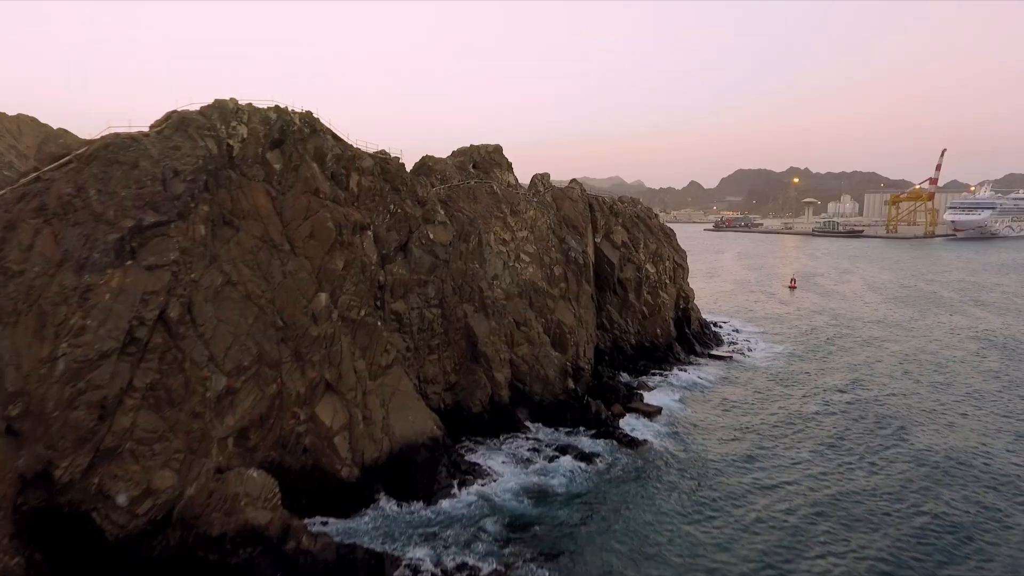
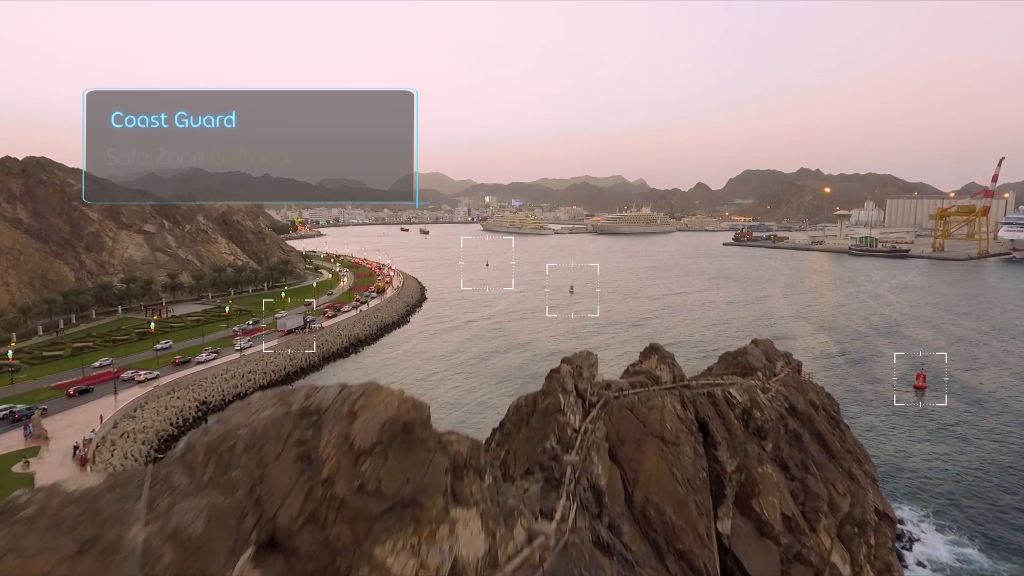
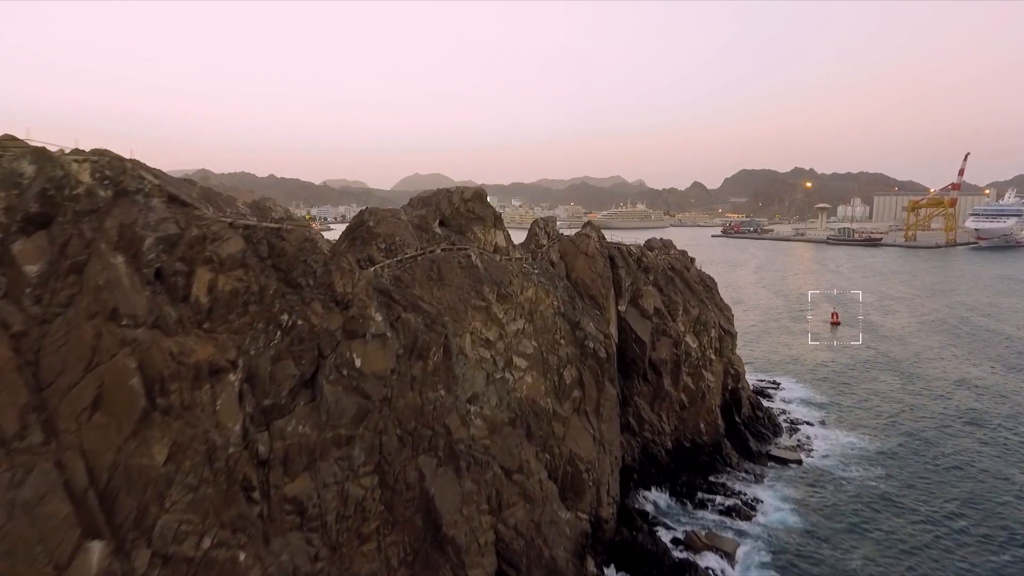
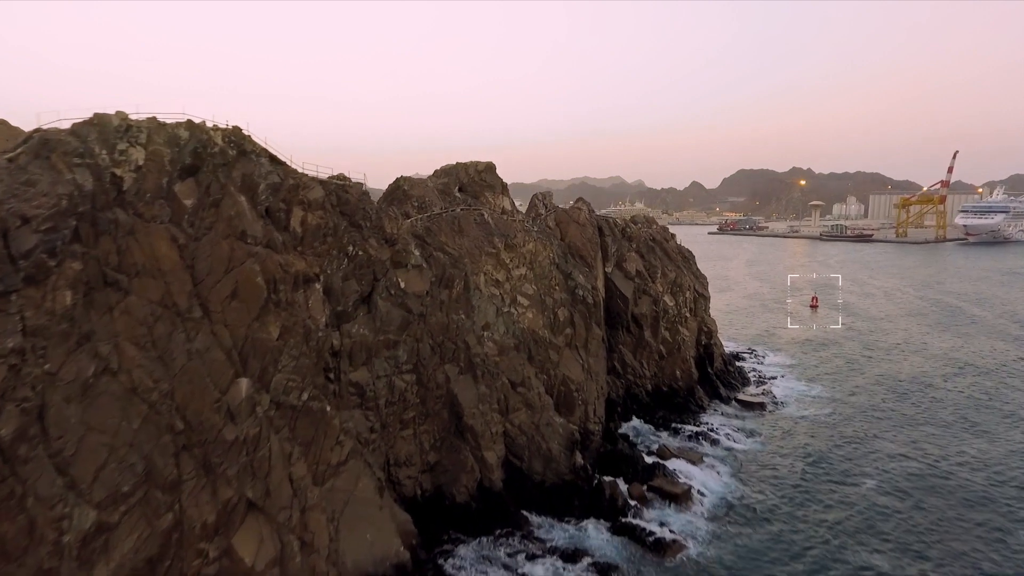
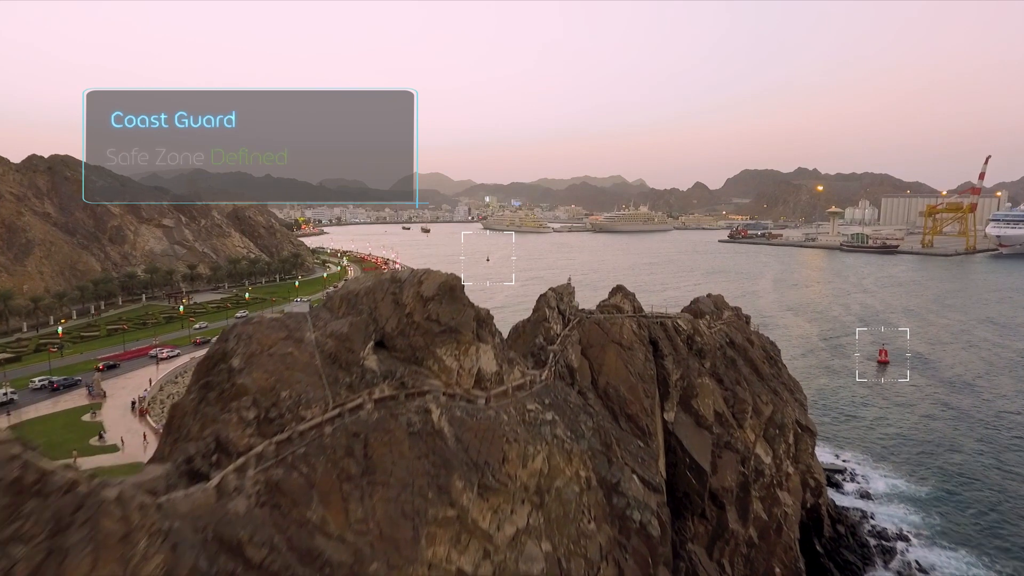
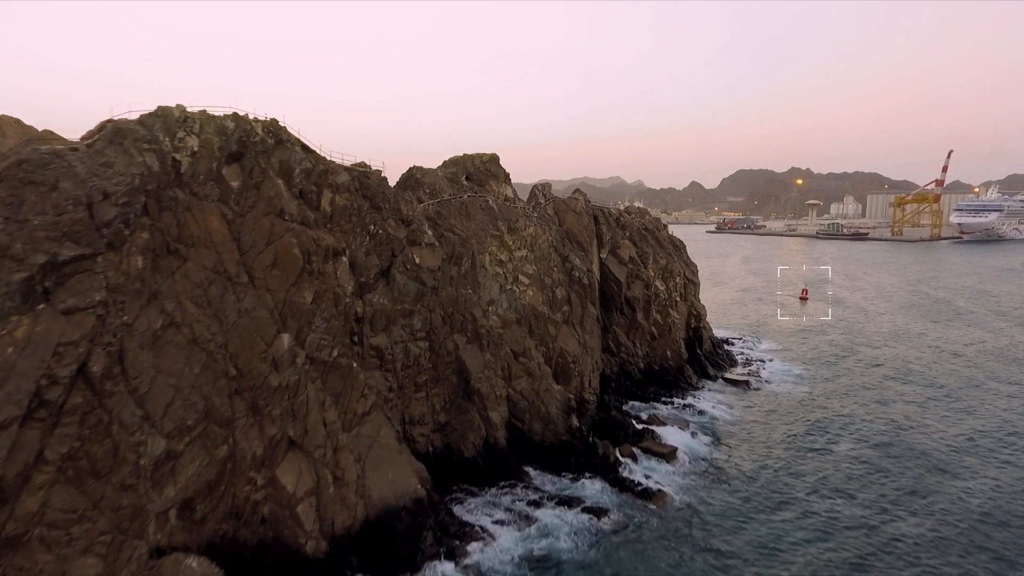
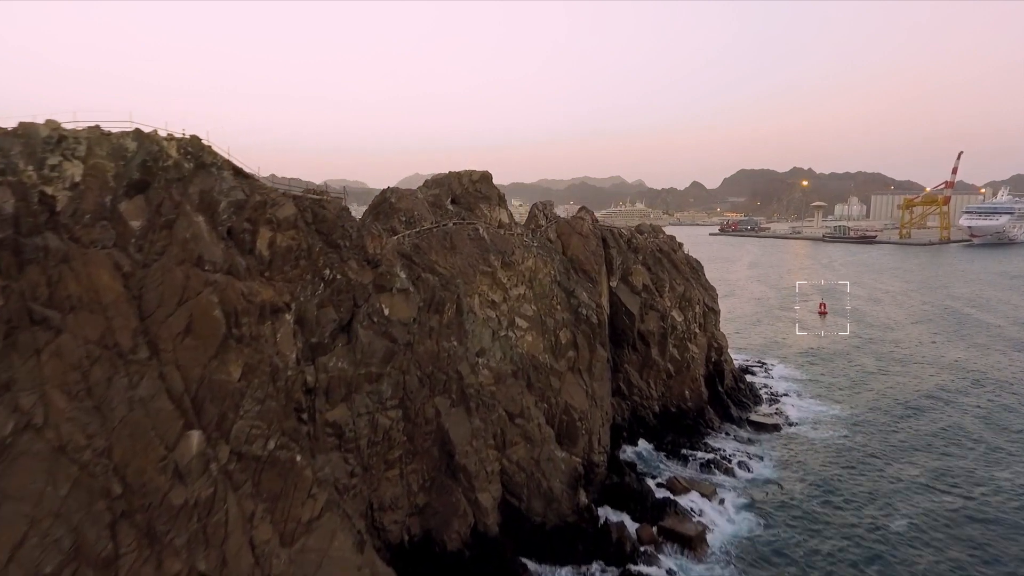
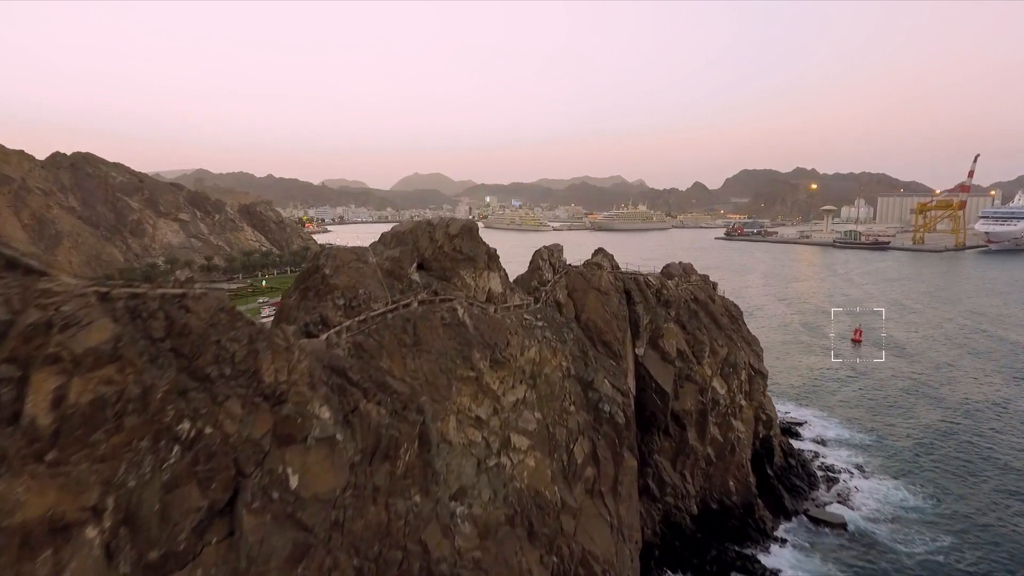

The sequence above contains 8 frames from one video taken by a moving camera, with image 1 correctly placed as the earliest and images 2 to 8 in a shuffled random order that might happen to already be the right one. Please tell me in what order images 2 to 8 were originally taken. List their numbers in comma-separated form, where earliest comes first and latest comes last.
6, 4, 7, 3, 8, 5, 2
